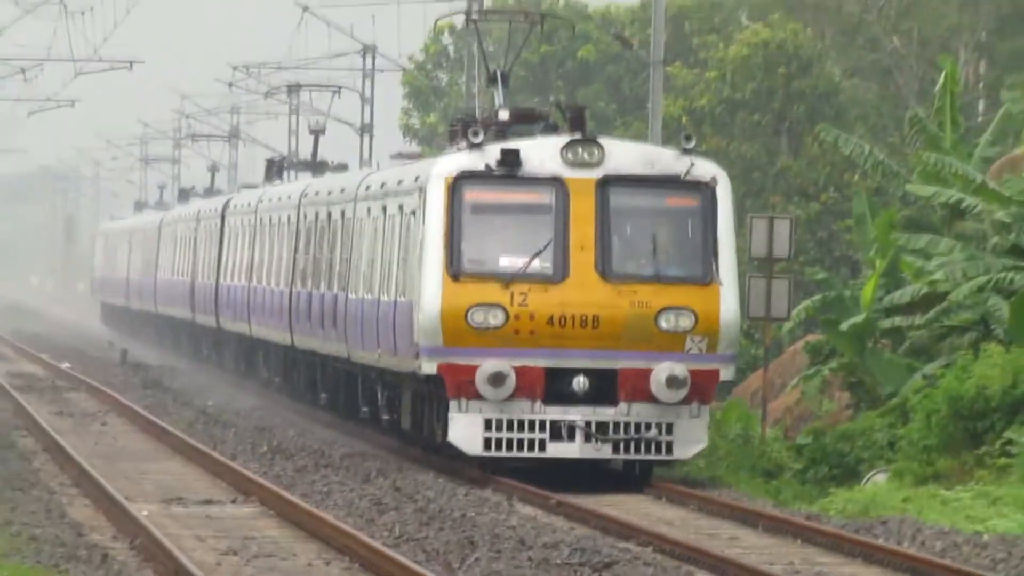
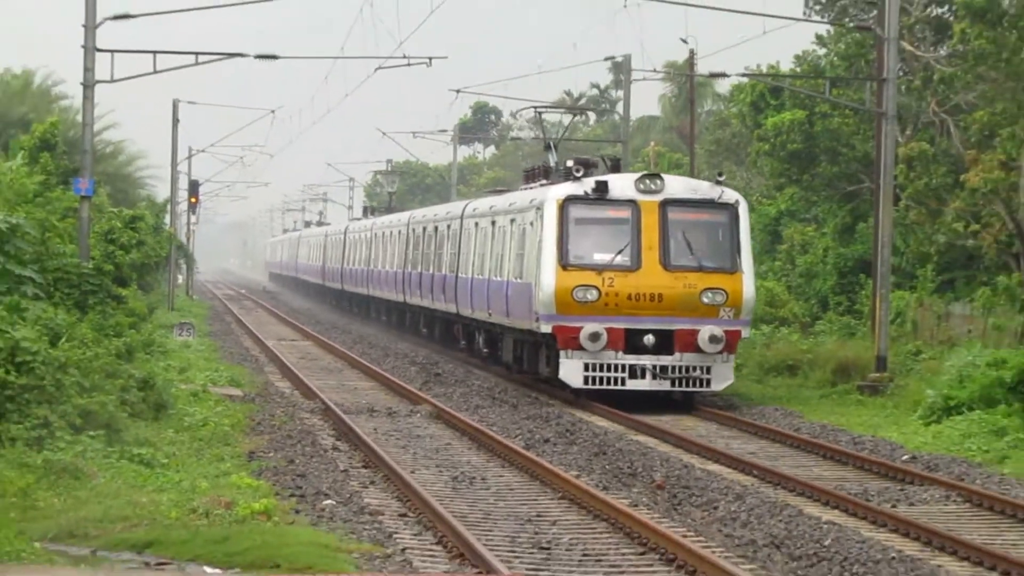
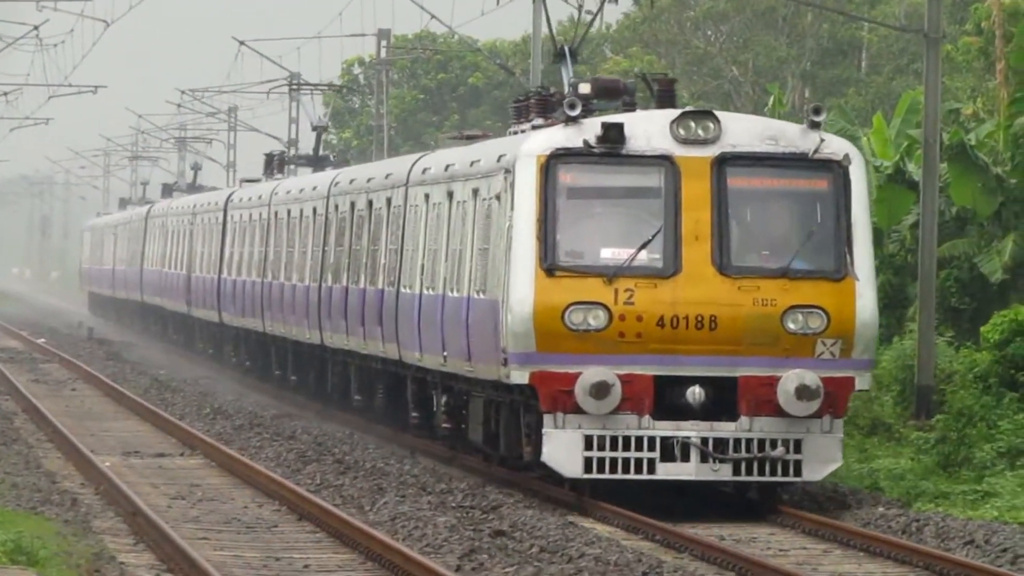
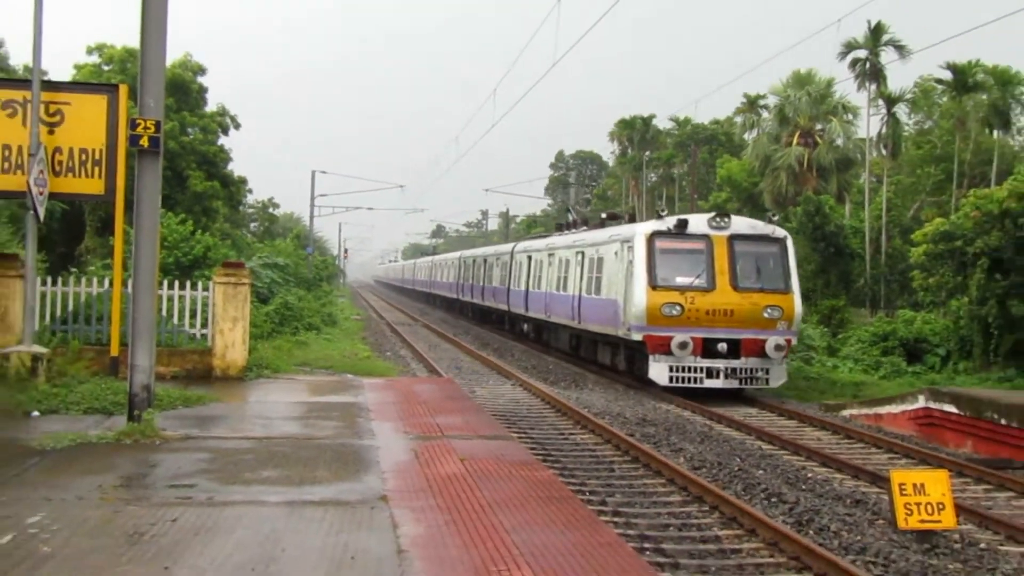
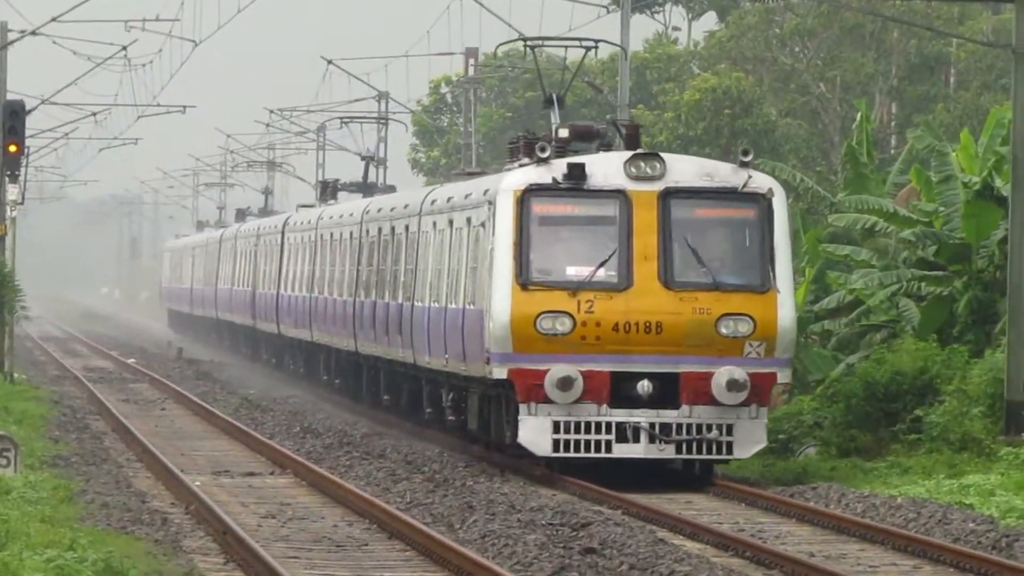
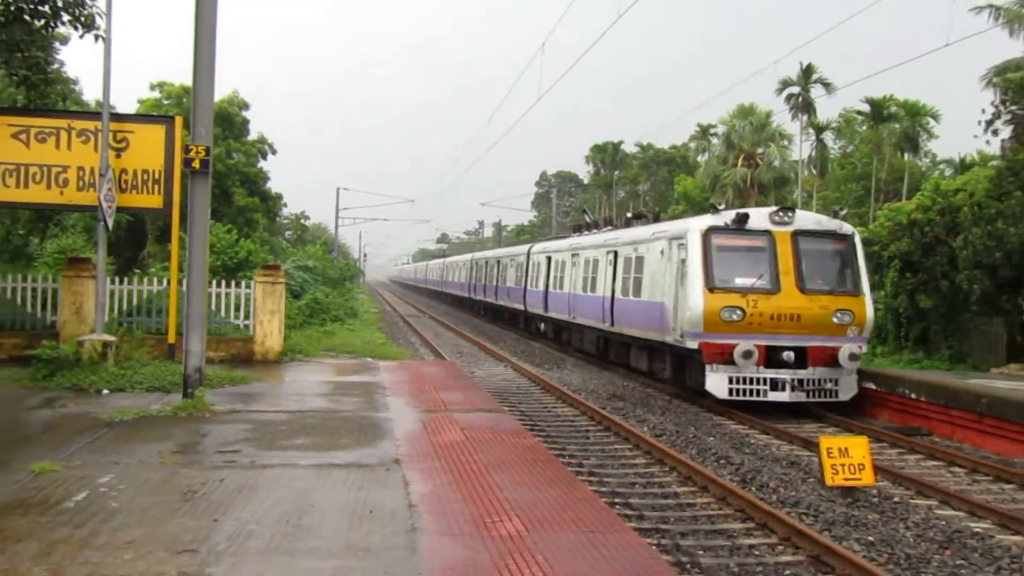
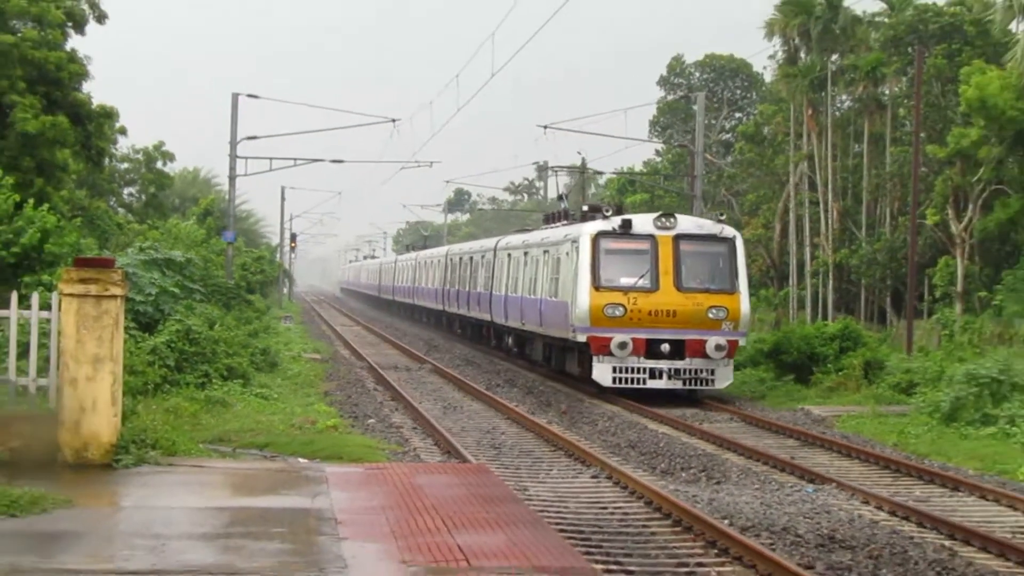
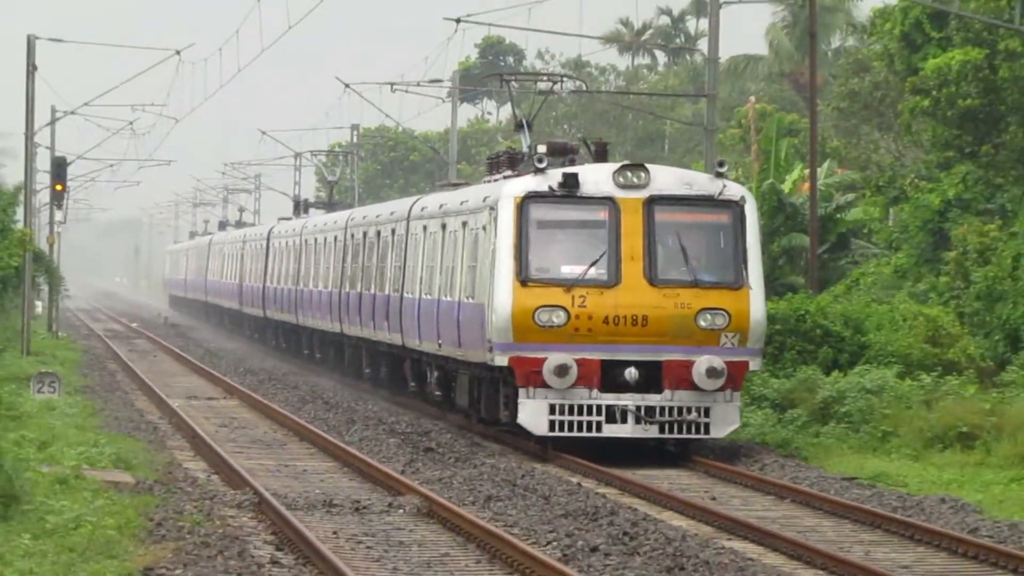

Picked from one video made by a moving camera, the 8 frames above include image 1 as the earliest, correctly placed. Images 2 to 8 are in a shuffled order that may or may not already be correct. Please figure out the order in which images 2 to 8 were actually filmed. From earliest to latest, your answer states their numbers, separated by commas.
5, 3, 8, 2, 7, 4, 6
